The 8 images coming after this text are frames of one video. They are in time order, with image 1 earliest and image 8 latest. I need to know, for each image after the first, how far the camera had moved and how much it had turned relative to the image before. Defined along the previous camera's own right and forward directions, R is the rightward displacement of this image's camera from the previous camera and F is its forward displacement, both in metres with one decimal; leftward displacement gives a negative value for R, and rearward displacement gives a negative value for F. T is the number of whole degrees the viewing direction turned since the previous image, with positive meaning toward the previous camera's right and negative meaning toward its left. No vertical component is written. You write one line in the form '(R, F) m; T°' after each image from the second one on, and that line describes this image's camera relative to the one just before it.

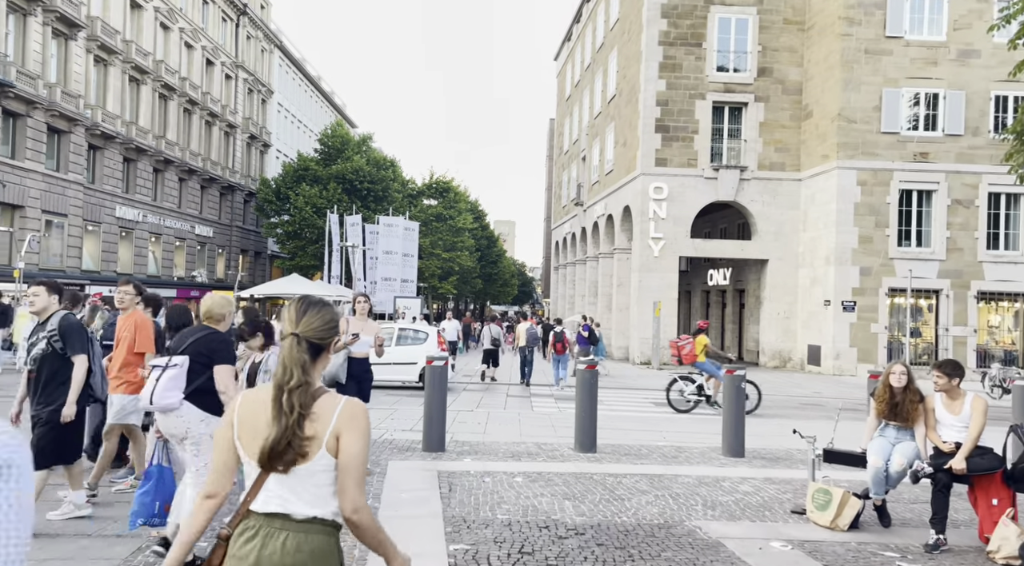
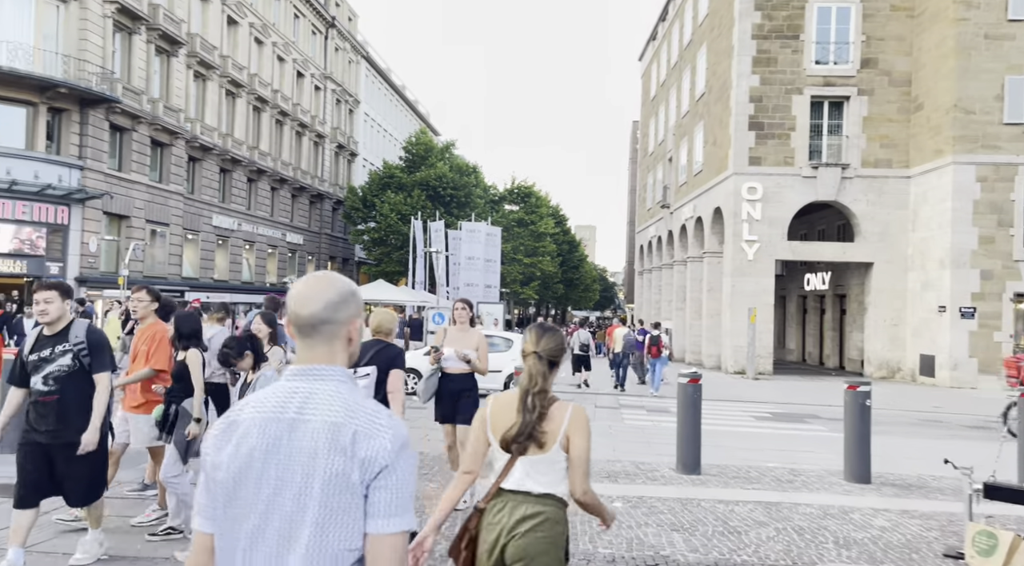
(0.0, +0.1) m; -5°
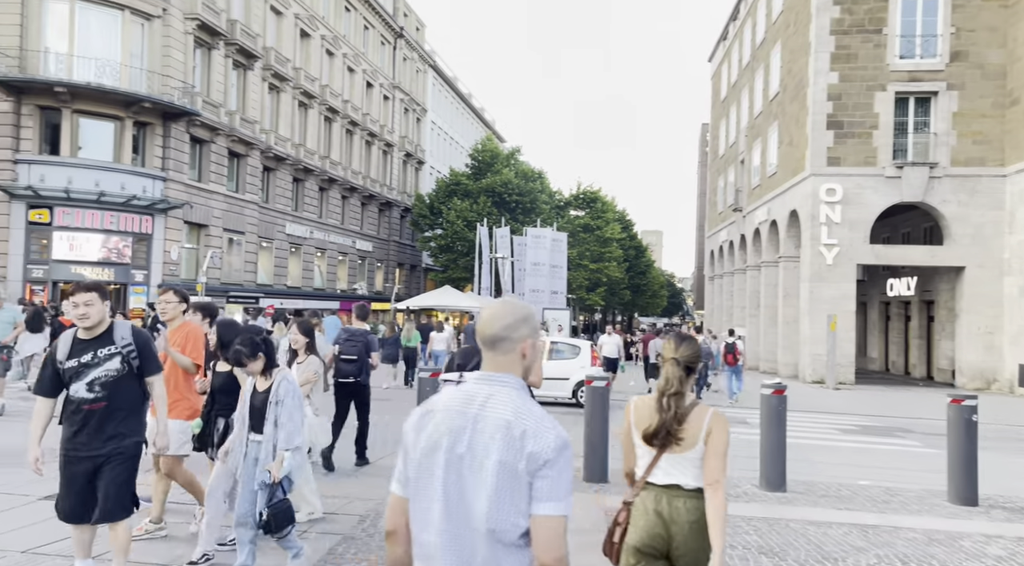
(0.0, +0.1) m; -4°
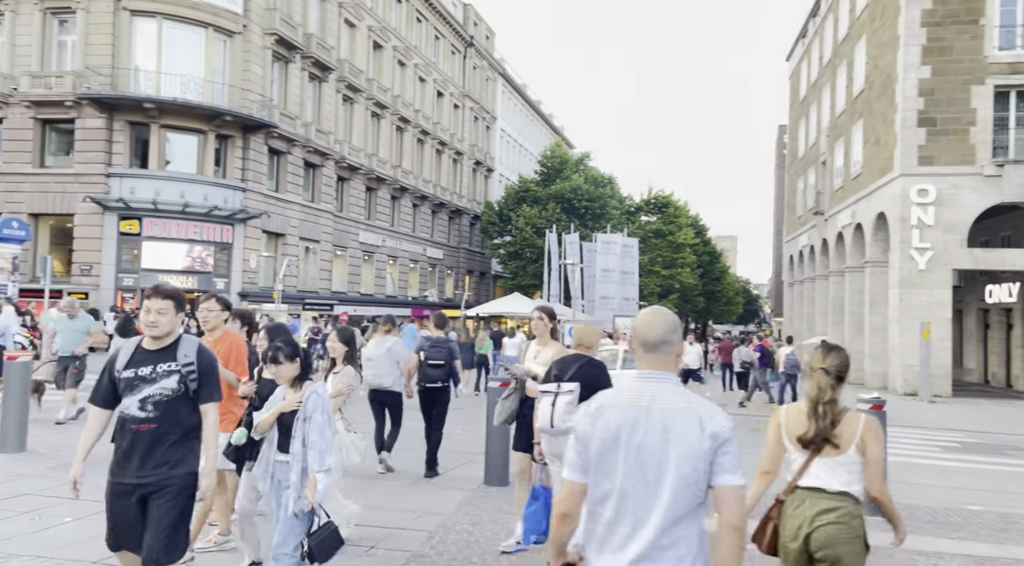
(0.0, +0.1) m; -5°
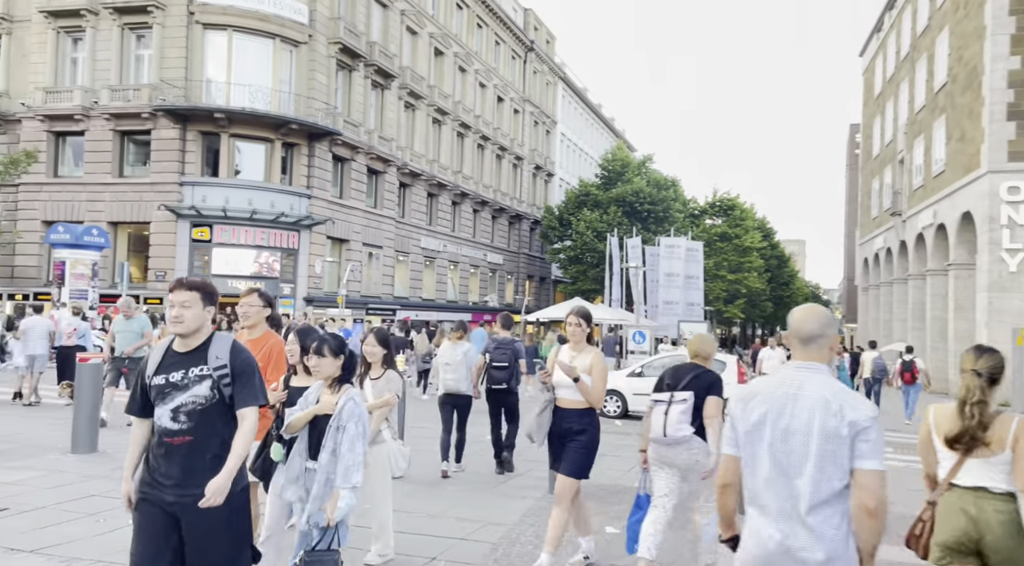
(0.0, +0.1) m; -4°
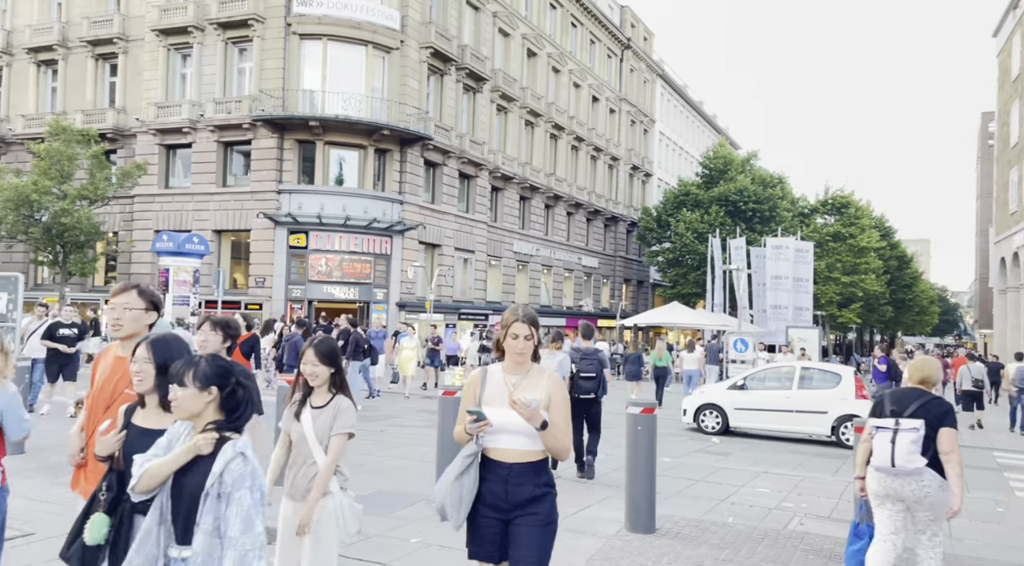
(+0.3, +0.9) m; -7°
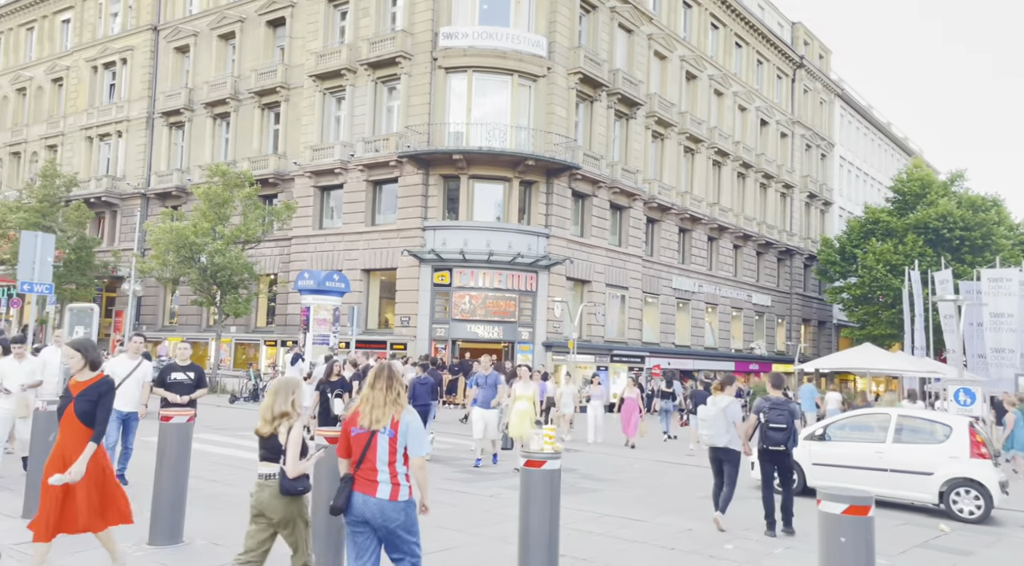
(+0.4, +2.9) m; -11°
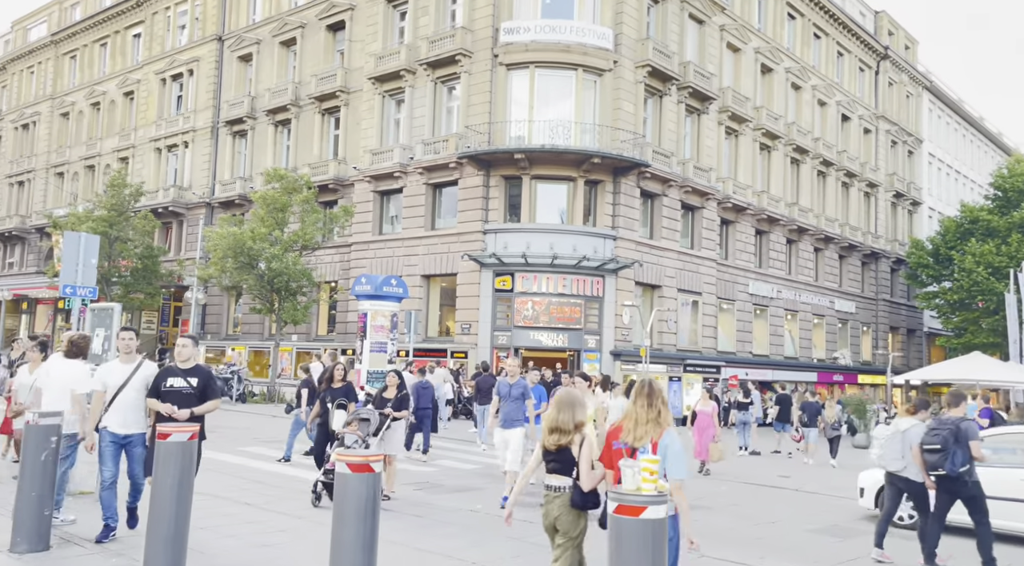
(-0.1, +1.6) m; -4°
